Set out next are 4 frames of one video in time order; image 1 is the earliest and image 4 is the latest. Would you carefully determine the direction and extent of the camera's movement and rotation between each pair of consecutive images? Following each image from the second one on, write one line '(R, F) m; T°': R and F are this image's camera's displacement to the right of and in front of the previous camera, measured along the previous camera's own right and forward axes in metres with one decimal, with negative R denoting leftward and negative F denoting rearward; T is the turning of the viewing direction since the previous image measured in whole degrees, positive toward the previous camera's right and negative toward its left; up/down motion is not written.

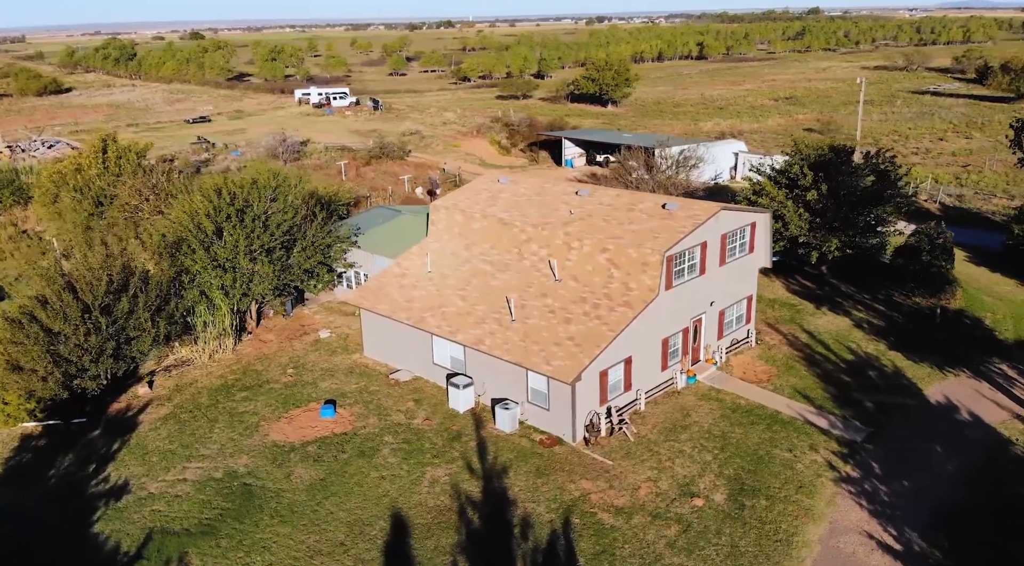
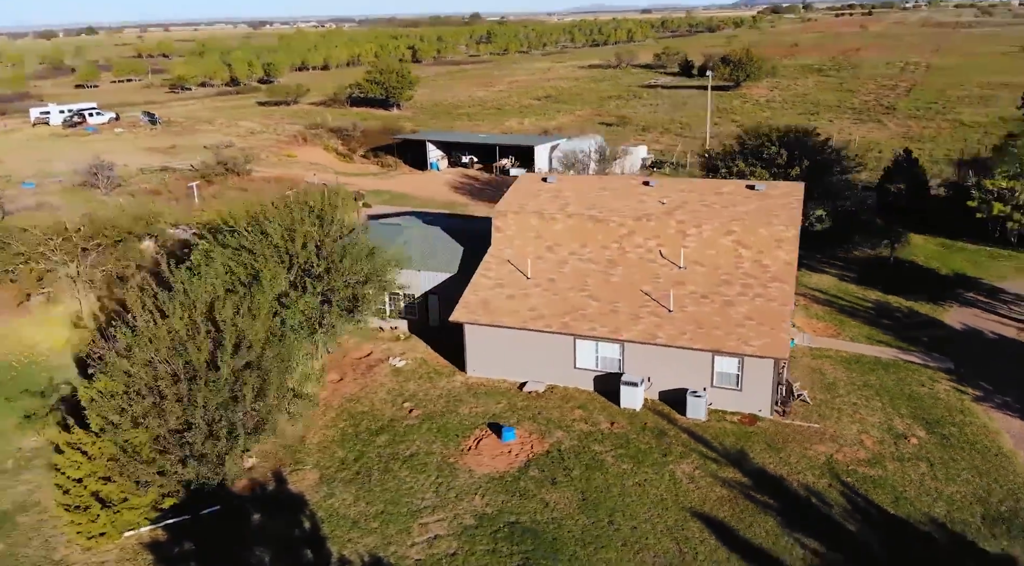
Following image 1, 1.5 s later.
(-13.3, +3.2) m; +23°
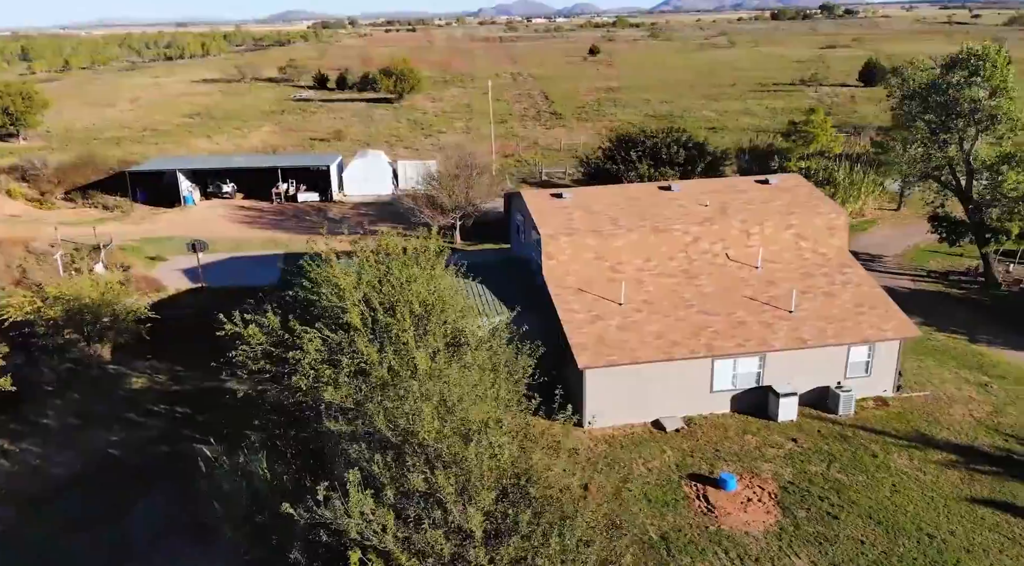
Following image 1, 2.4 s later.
(-13.8, +7.7) m; +31°
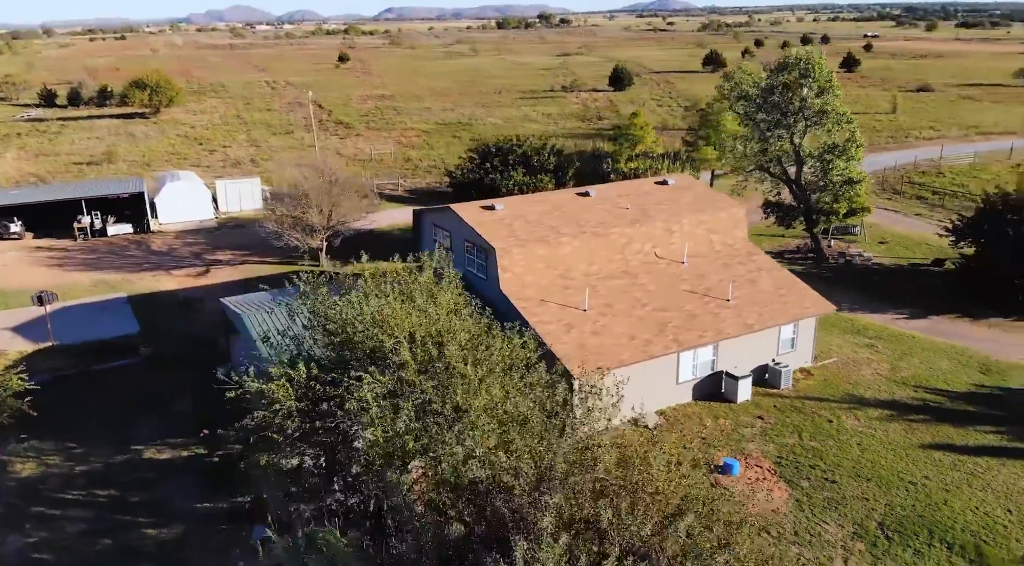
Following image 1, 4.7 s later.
(-6.2, +1.5) m; +18°
